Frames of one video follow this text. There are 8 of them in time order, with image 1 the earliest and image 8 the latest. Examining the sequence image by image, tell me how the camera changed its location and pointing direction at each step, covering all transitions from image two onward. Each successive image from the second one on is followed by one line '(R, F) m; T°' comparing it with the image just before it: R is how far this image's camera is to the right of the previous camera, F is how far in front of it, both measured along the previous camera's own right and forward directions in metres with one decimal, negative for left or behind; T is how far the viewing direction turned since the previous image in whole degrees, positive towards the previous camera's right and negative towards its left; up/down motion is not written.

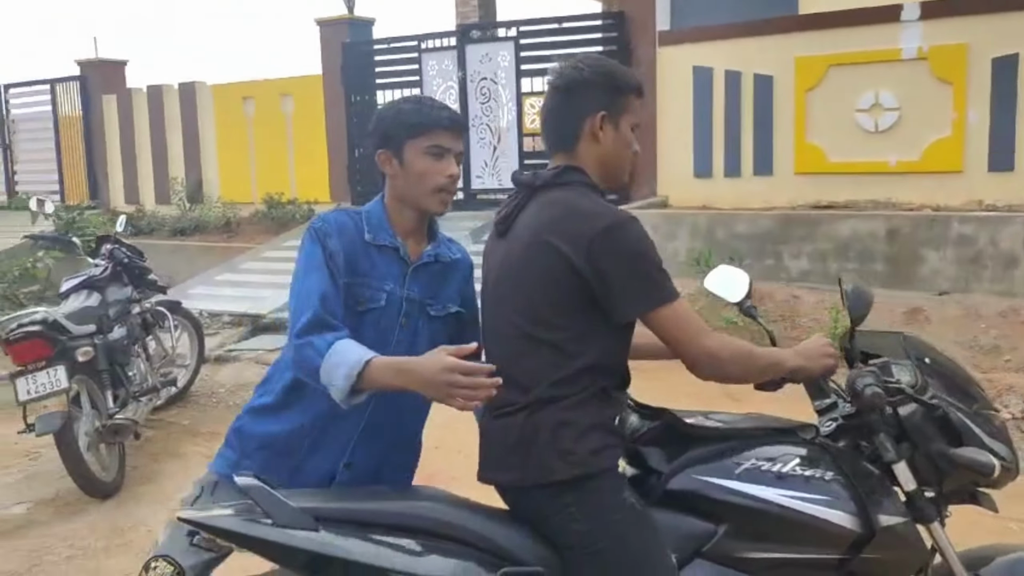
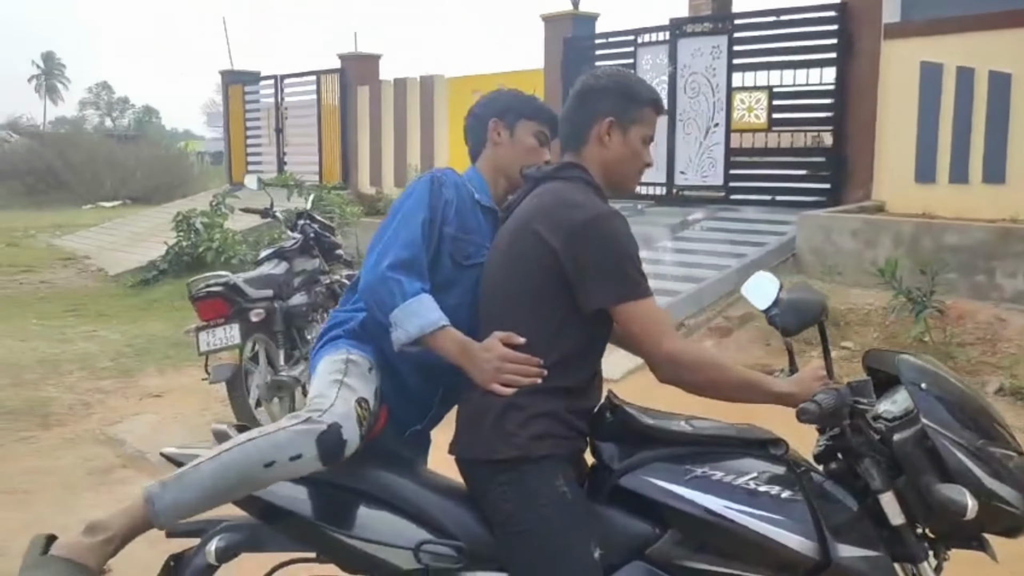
(+0.6, 0.0) m; -16°
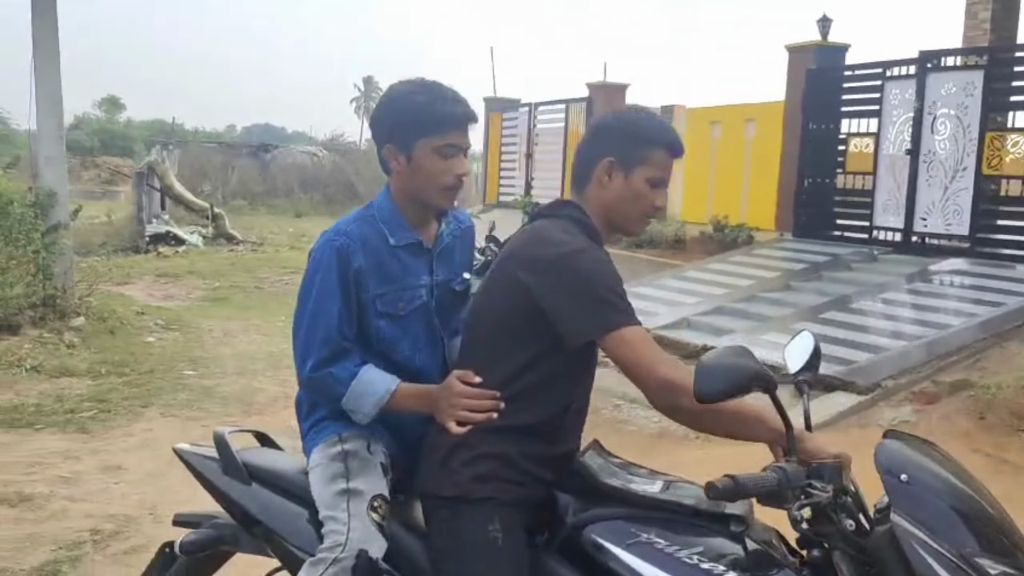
(+0.6, +0.1) m; -17°
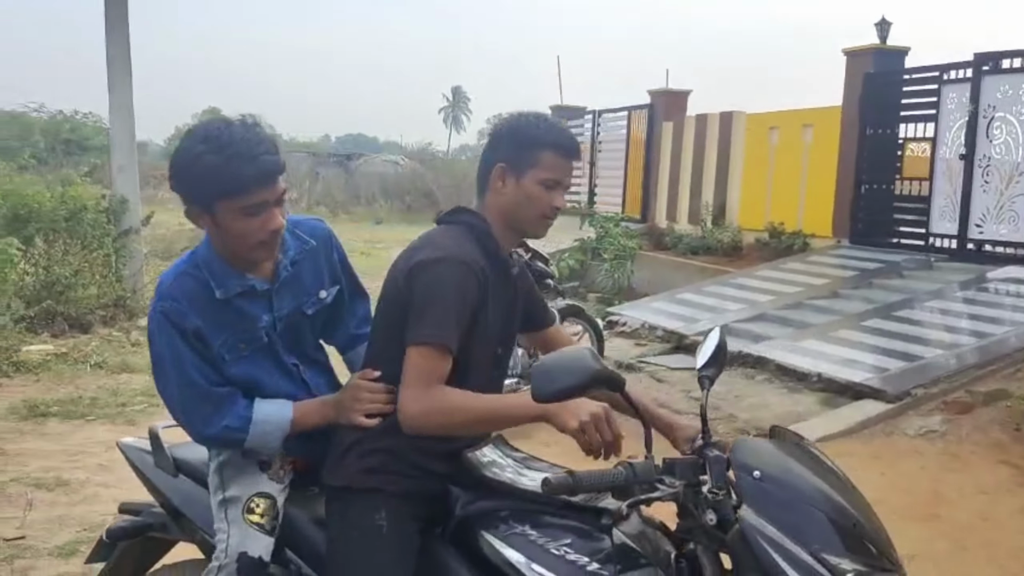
(+0.4, -0.1) m; -5°
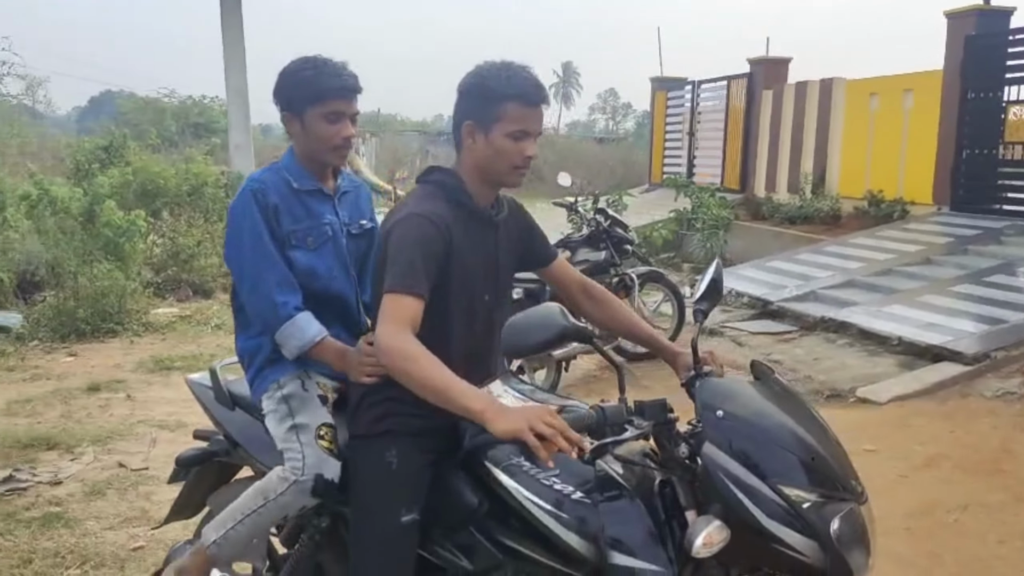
(+0.2, -0.3) m; -7°
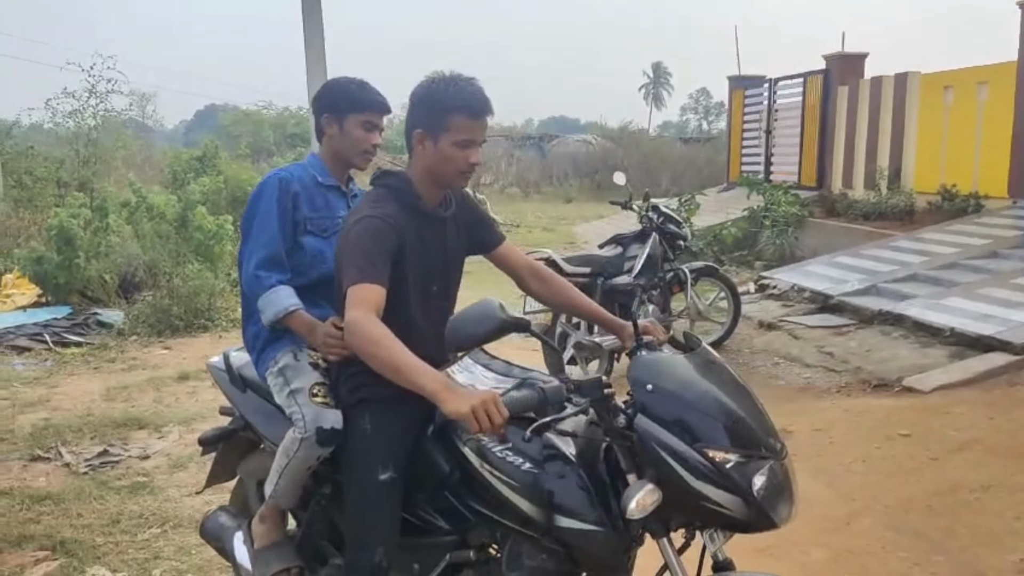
(+0.3, -0.3) m; -6°
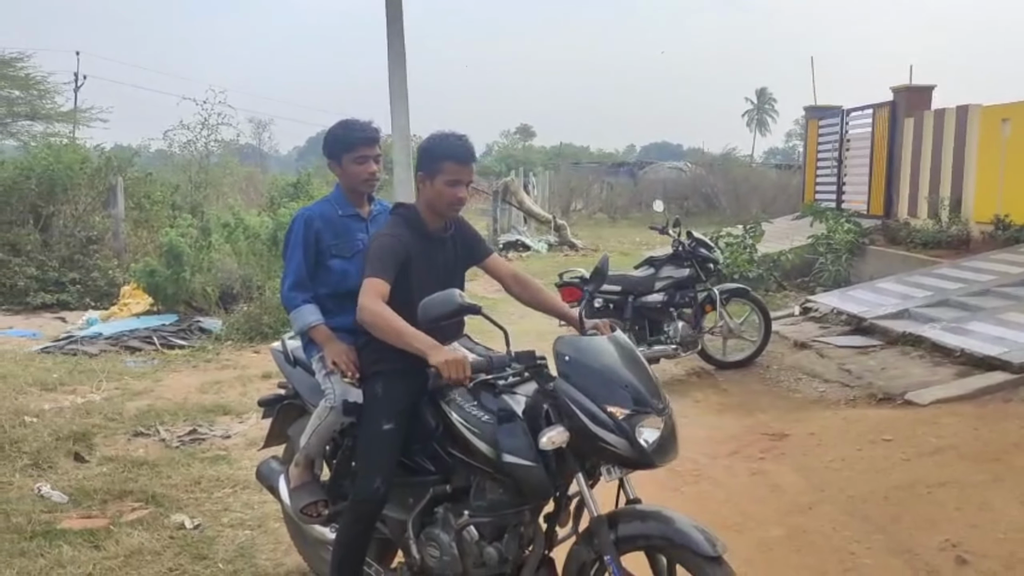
(+0.4, -0.7) m; -6°
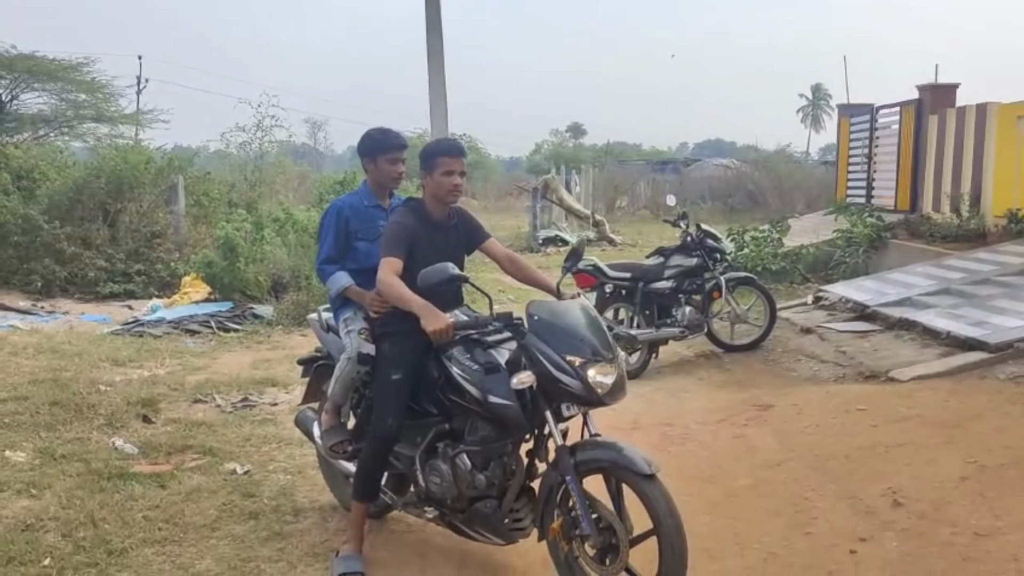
(+0.3, -0.7) m; -3°
